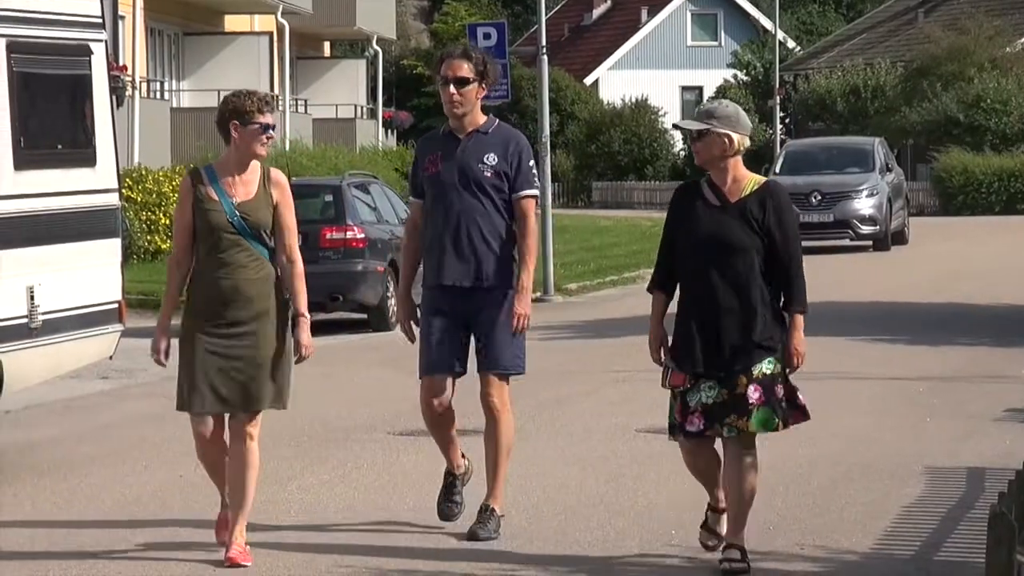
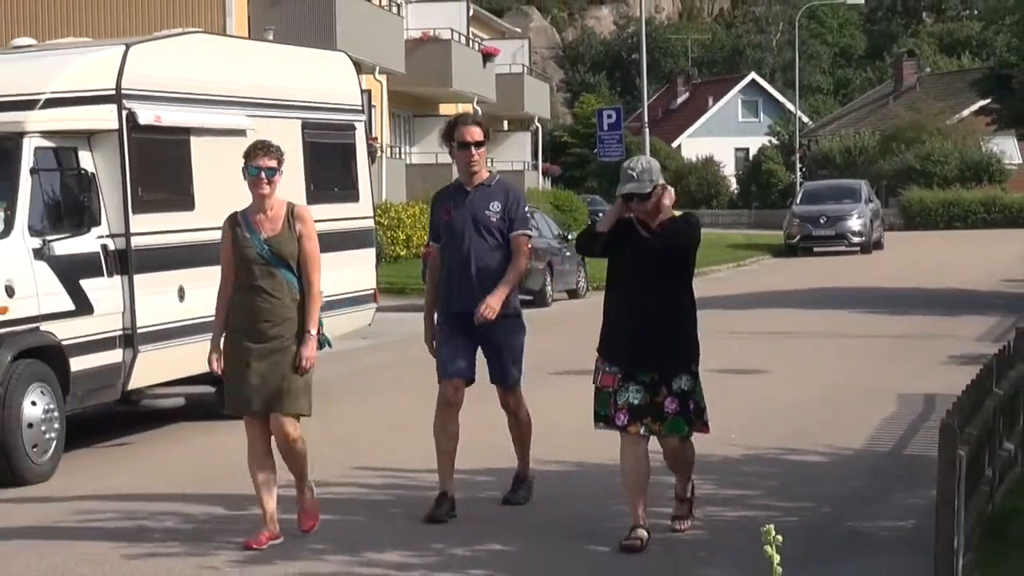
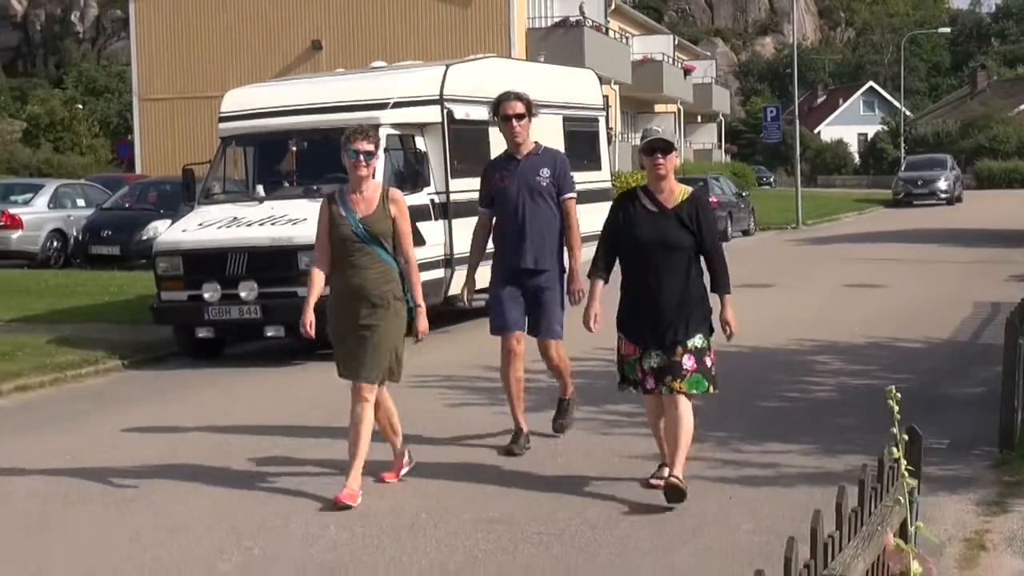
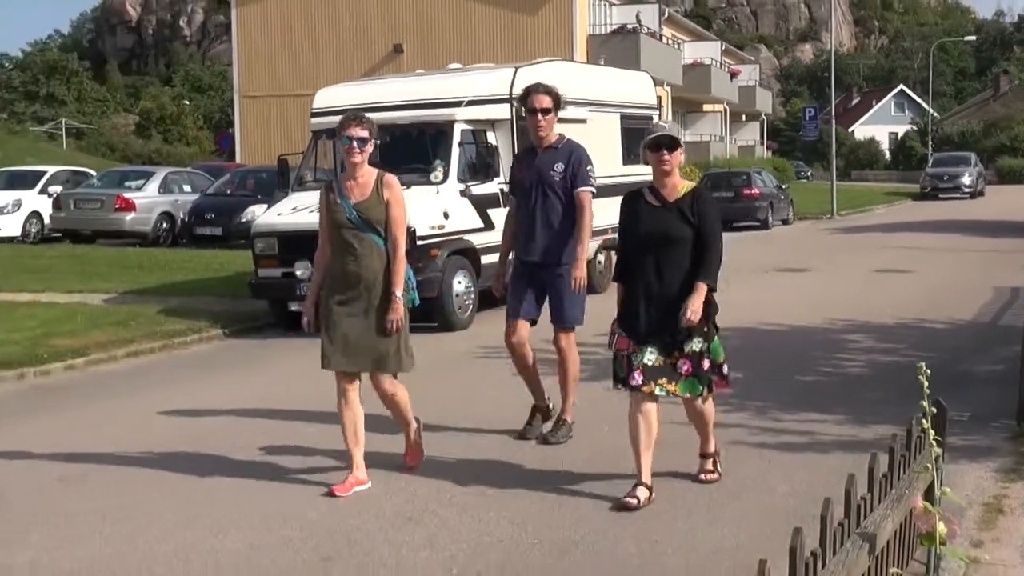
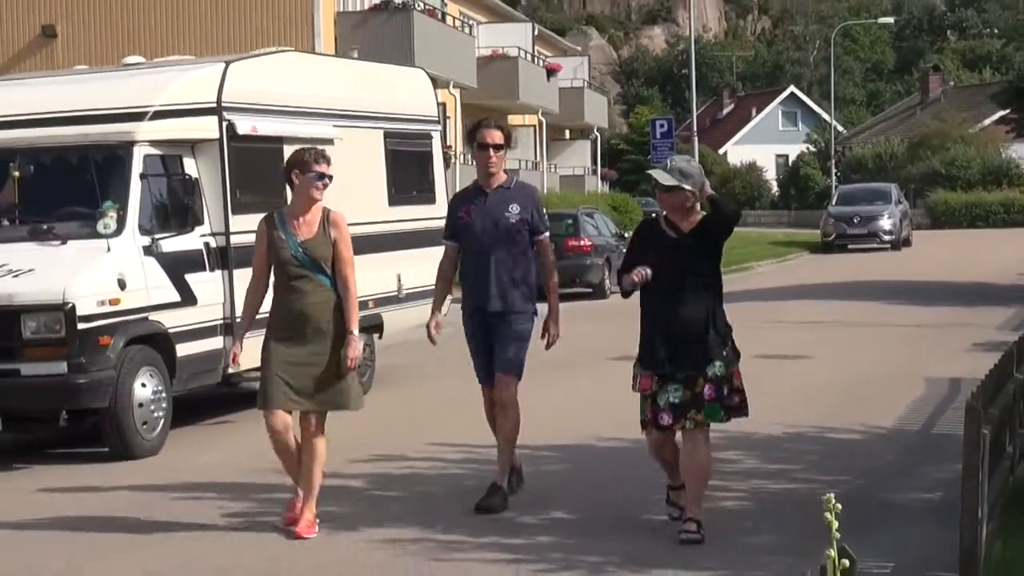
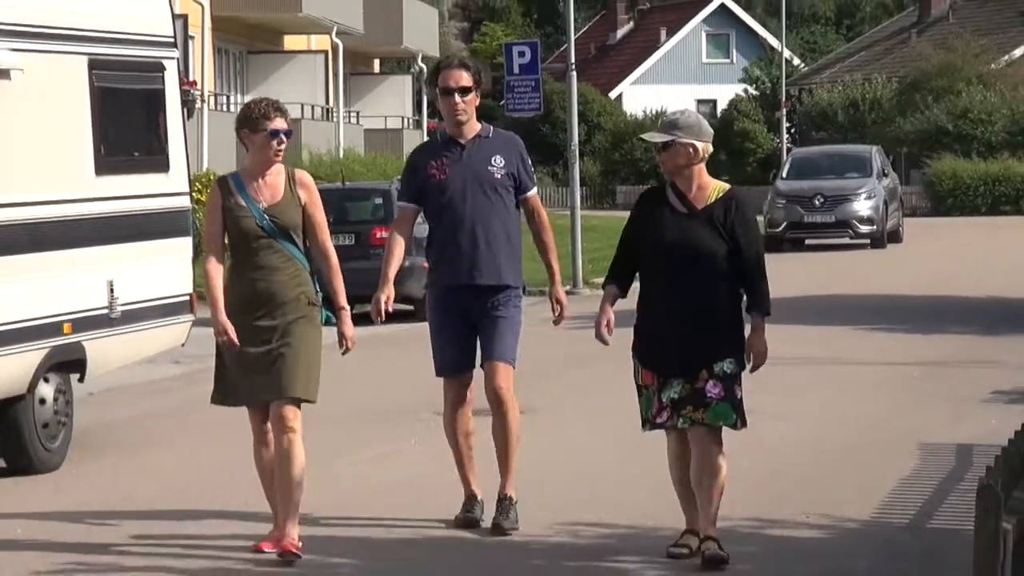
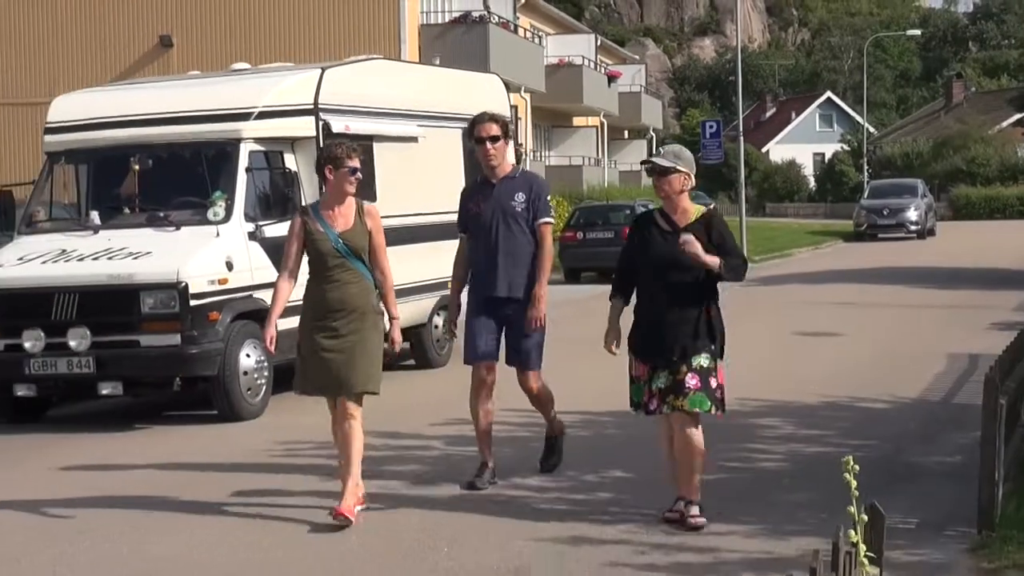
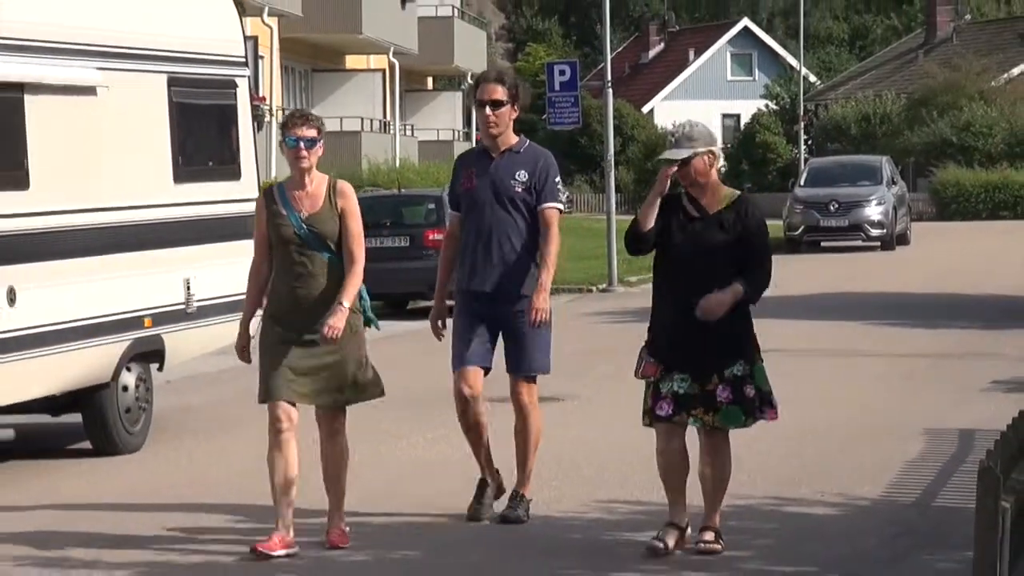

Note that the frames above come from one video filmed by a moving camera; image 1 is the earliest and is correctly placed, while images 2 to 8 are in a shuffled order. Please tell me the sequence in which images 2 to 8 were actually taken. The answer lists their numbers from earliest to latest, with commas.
6, 8, 2, 5, 7, 3, 4
